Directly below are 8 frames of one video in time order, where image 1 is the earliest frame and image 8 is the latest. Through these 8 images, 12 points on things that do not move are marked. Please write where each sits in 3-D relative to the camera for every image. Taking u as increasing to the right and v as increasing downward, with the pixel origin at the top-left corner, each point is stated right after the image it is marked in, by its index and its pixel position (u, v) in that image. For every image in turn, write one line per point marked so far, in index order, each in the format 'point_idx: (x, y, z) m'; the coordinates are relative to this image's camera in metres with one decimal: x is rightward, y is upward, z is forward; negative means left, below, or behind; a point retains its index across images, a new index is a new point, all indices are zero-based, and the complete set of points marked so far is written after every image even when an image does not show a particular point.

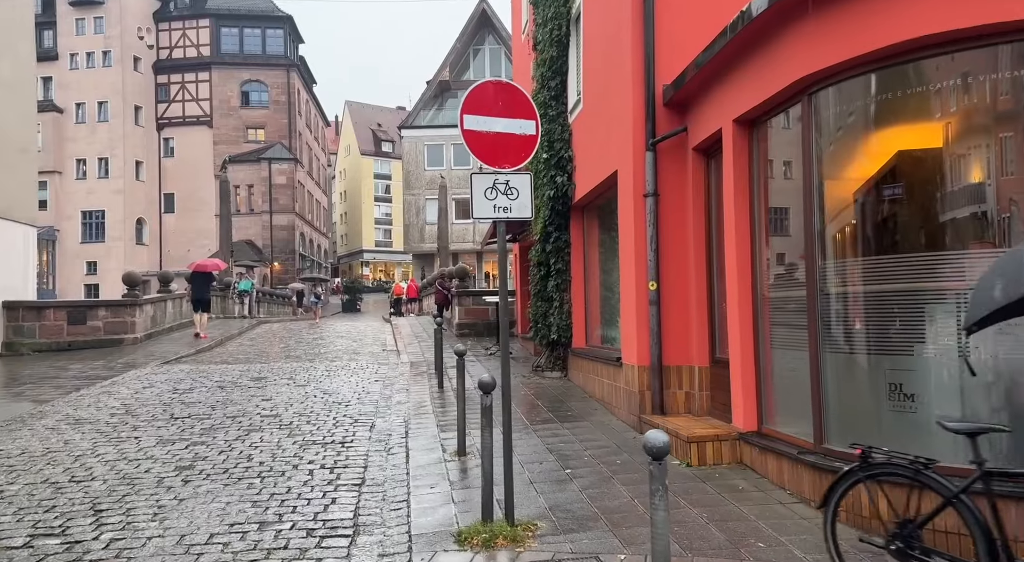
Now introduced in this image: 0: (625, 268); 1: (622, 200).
0: (+1.1, +0.1, +7.2) m
1: (+1.1, +0.8, +7.3) m
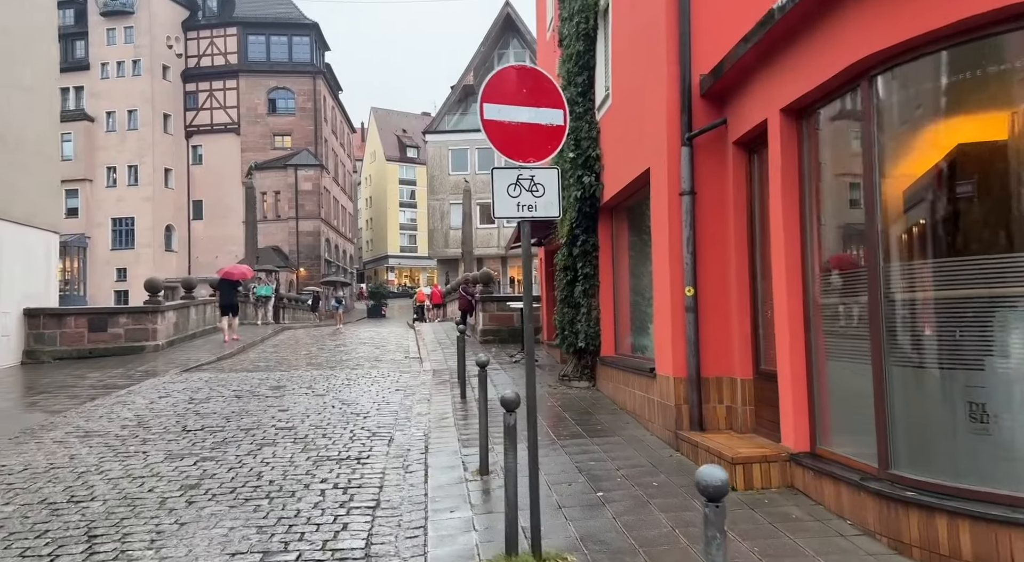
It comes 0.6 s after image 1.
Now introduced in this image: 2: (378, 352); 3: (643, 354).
0: (+1.4, +0.1, +6.7) m
1: (+1.3, +0.8, +6.8) m
2: (-3.1, -1.6, +16.6) m
3: (+1.5, -0.9, +8.6) m
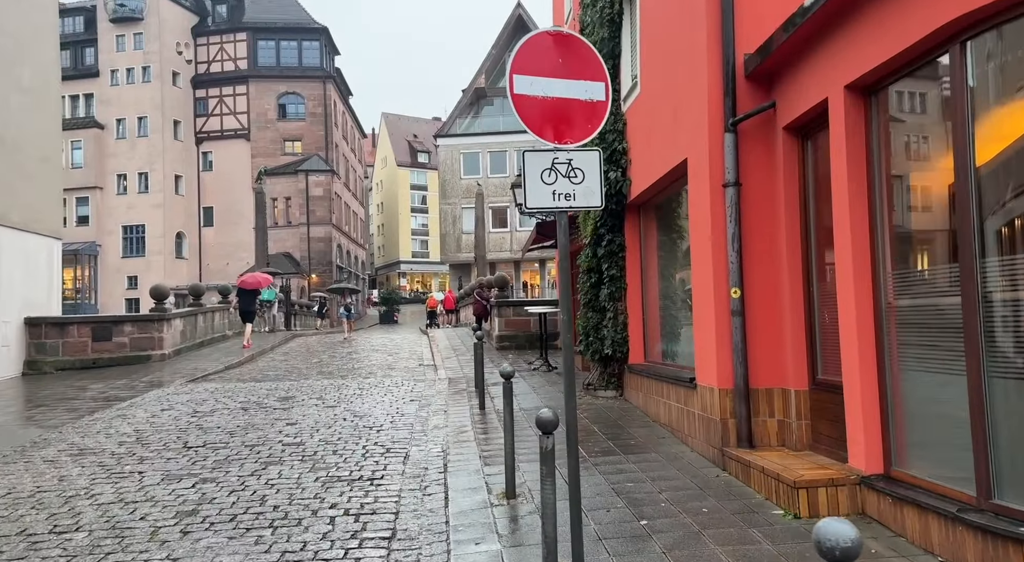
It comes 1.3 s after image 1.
0: (+1.6, +0.1, +6.1) m
1: (+1.6, +0.8, +6.2) m
2: (-2.7, -1.7, +16.0) m
3: (+1.8, -0.9, +8.0) m
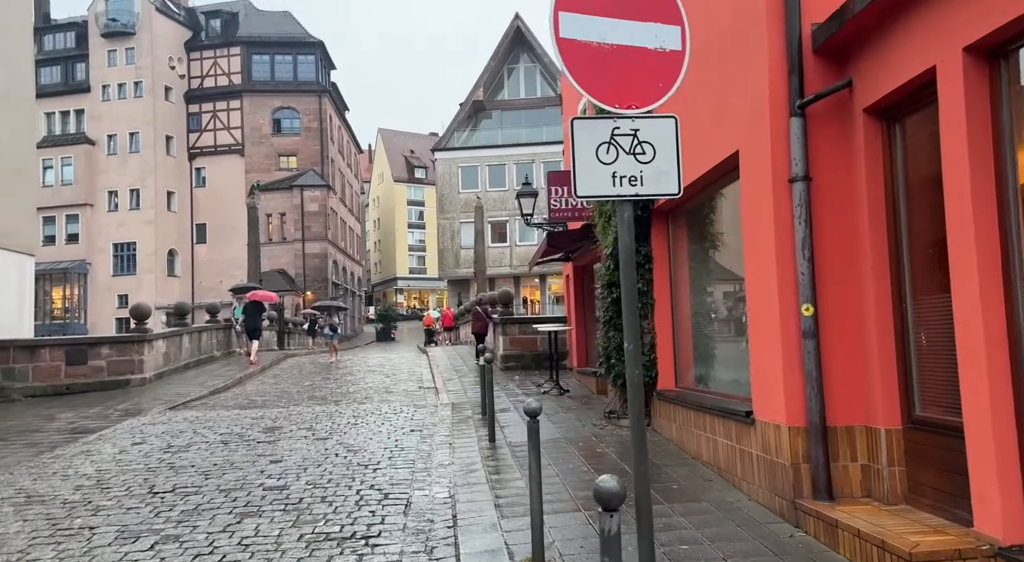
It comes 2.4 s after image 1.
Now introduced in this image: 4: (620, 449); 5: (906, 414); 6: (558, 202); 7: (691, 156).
0: (+1.7, 0.0, +5.1) m
1: (+1.7, +0.7, +5.2) m
2: (-2.6, -2.1, +15.0) m
3: (+1.9, -1.0, +7.0) m
4: (+1.1, -1.7, +7.3) m
5: (+2.4, -0.8, +4.4) m
6: (+0.6, +1.1, +10.3) m
7: (+1.6, +1.1, +6.8) m
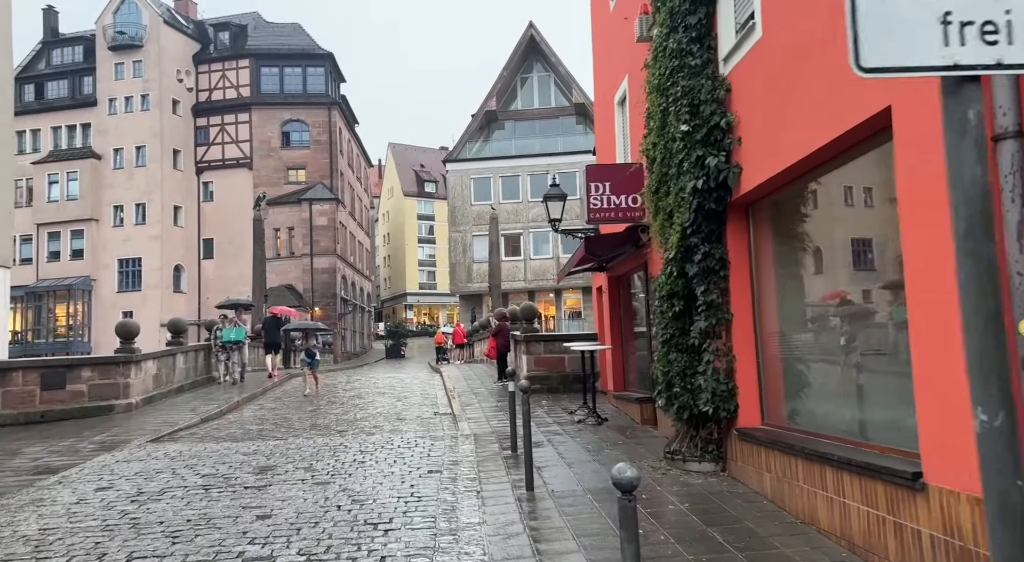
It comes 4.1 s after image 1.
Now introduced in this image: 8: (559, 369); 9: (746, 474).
0: (+2.1, -0.1, +3.6) m
1: (+2.0, +0.6, +3.7) m
2: (-2.1, -2.3, +13.5) m
3: (+2.3, -1.1, +5.4) m
4: (+1.5, -1.8, +5.8) m
5: (+2.7, -0.8, +2.8) m
6: (+1.0, +1.0, +8.8) m
7: (+2.0, +1.1, +5.3) m
8: (+0.9, -1.7, +13.8) m
9: (+2.0, -1.6, +6.1) m
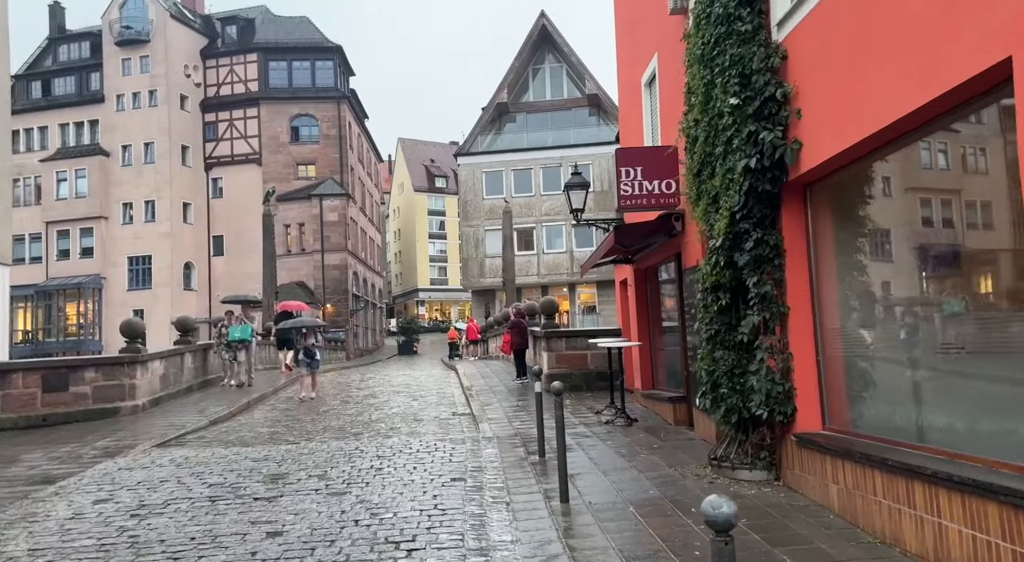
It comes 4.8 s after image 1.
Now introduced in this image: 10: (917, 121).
0: (+2.3, 0.0, +3.0) m
1: (+2.3, +0.7, +3.1) m
2: (-1.7, -2.3, +12.9) m
3: (+2.6, -1.0, +4.8) m
4: (+1.7, -1.7, +5.2) m
5: (+2.9, -0.7, +2.2) m
6: (+1.3, +1.1, +8.2) m
7: (+2.2, +1.2, +4.7) m
8: (+1.3, -1.6, +13.2) m
9: (+2.2, -1.5, +5.5) m
10: (+2.3, +0.9, +4.2) m
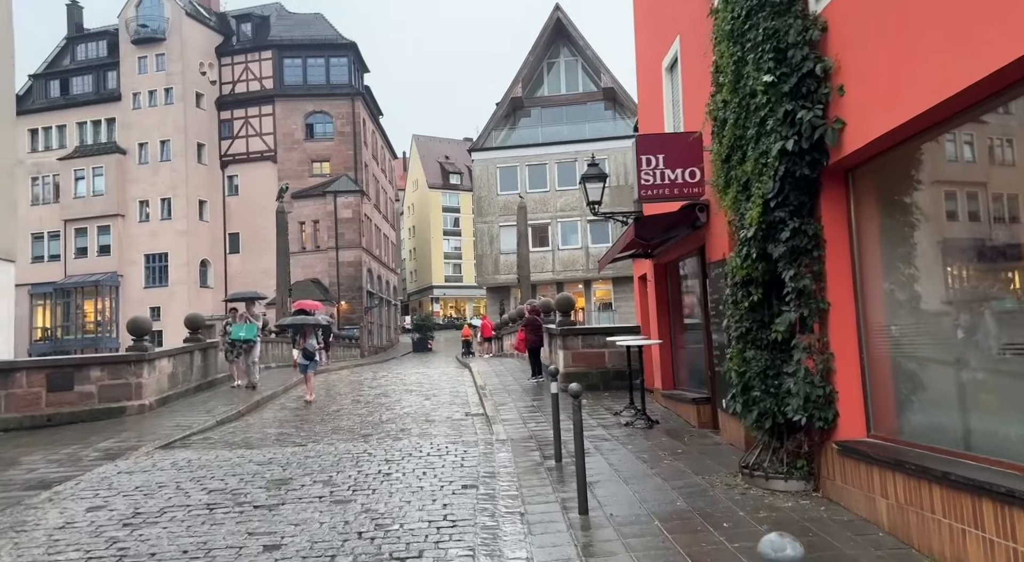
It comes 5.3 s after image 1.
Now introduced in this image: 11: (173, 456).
0: (+2.3, 0.0, +2.5) m
1: (+2.3, +0.7, +2.6) m
2: (-1.4, -2.2, +12.5) m
3: (+2.7, -1.0, +4.3) m
4: (+1.8, -1.6, +4.7) m
5: (+3.0, -0.7, +1.7) m
6: (+1.5, +1.1, +7.7) m
7: (+2.3, +1.2, +4.2) m
8: (+1.5, -1.5, +12.8) m
9: (+2.3, -1.5, +5.0) m
10: (+2.4, +1.0, +3.7) m
11: (-4.2, -2.1, +8.8) m
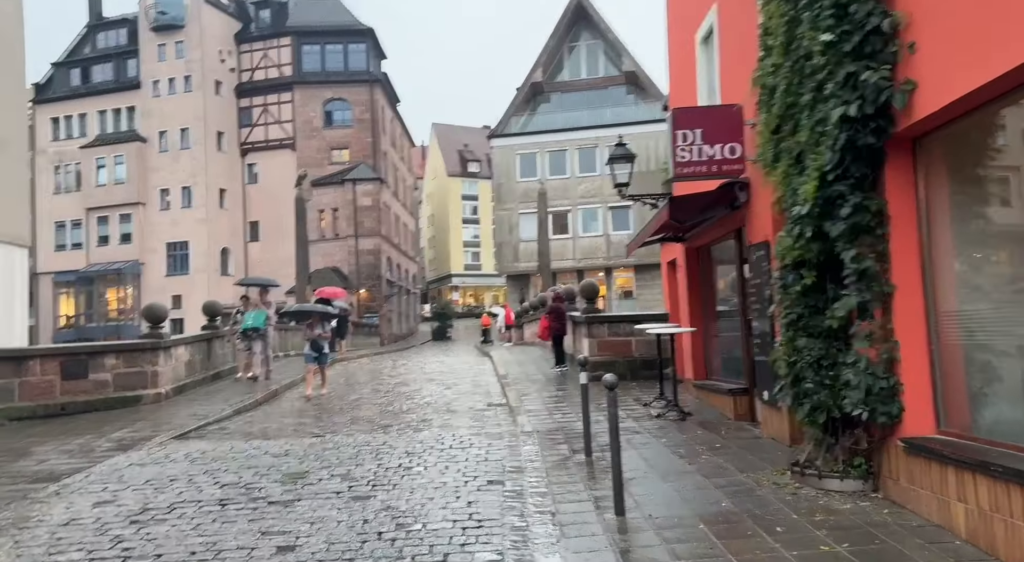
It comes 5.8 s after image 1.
0: (+2.5, +0.1, +2.0) m
1: (+2.4, +0.8, +2.1) m
2: (-1.0, -1.9, +12.2) m
3: (+2.8, -0.9, +3.9) m
4: (+2.0, -1.5, +4.2) m
5: (+3.1, -0.6, +1.2) m
6: (+1.7, +1.3, +7.2) m
7: (+2.5, +1.3, +3.7) m
8: (+2.0, -1.2, +12.3) m
9: (+2.5, -1.4, +4.5) m
10: (+2.6, +1.1, +3.2) m
11: (-3.9, -2.0, +8.5) m
